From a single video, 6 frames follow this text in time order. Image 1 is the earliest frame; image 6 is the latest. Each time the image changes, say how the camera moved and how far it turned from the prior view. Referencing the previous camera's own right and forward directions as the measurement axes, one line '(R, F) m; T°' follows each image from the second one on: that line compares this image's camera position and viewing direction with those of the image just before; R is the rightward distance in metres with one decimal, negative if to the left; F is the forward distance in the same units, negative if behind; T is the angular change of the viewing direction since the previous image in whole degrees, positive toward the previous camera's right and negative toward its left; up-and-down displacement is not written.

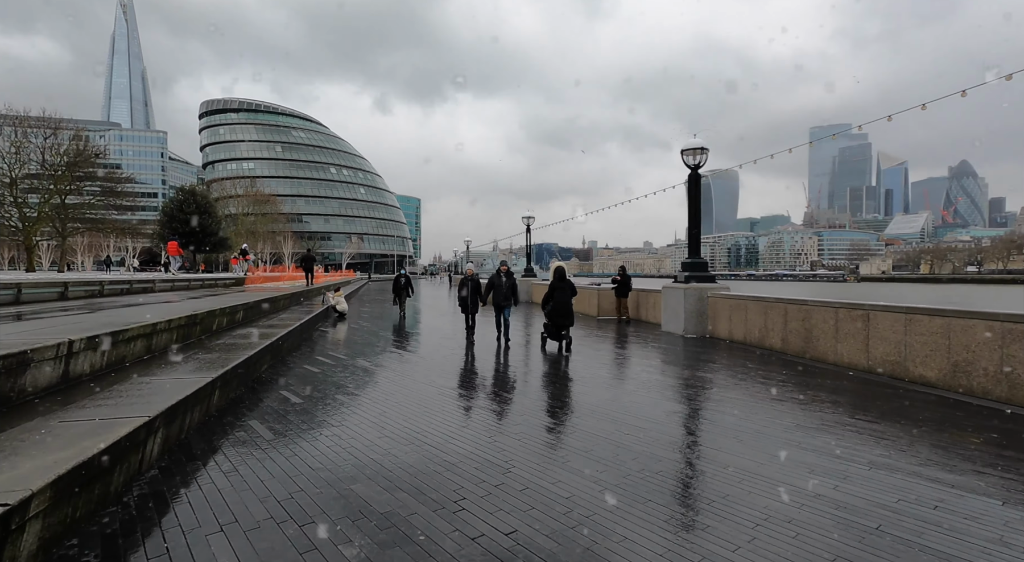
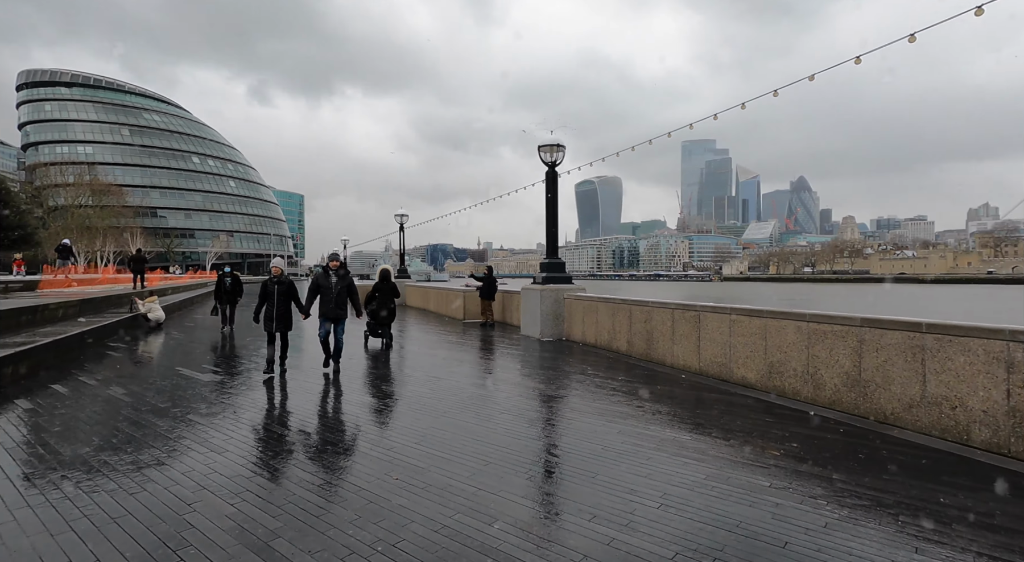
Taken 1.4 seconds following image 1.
(+0.6, +0.5) m; +12°
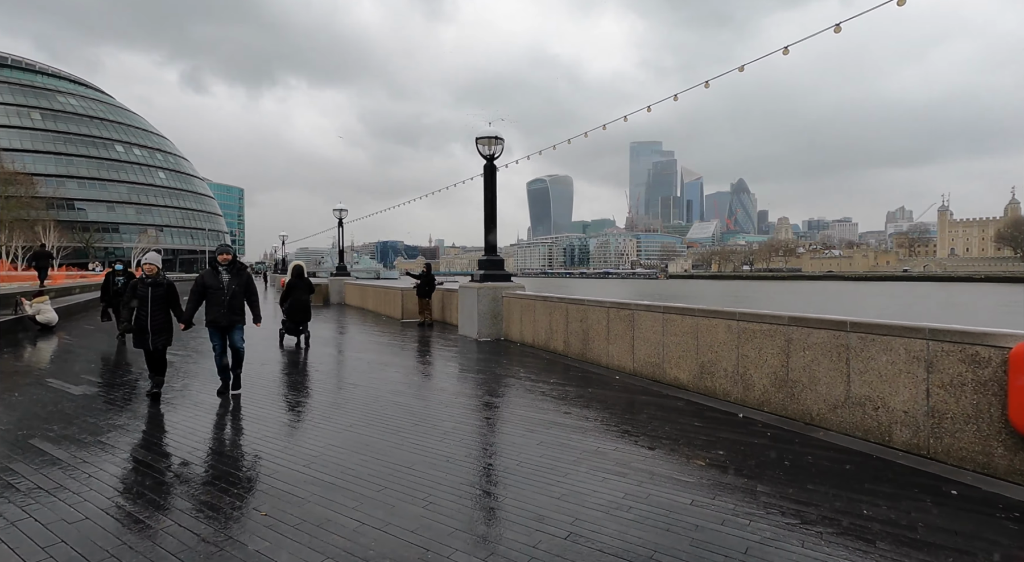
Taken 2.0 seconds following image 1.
(+0.2, +0.3) m; +5°
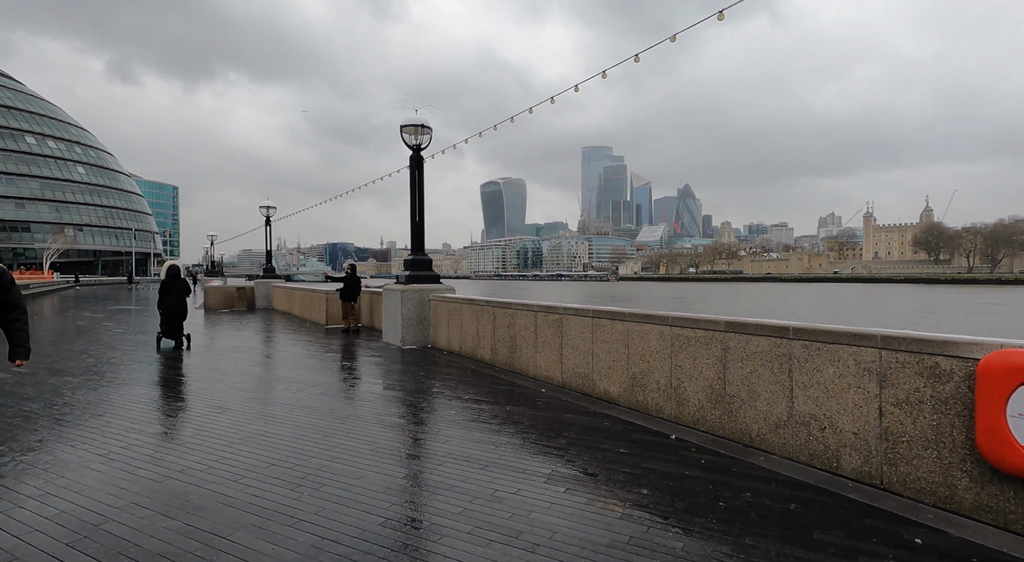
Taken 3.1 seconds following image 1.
(+0.5, +0.8) m; +5°
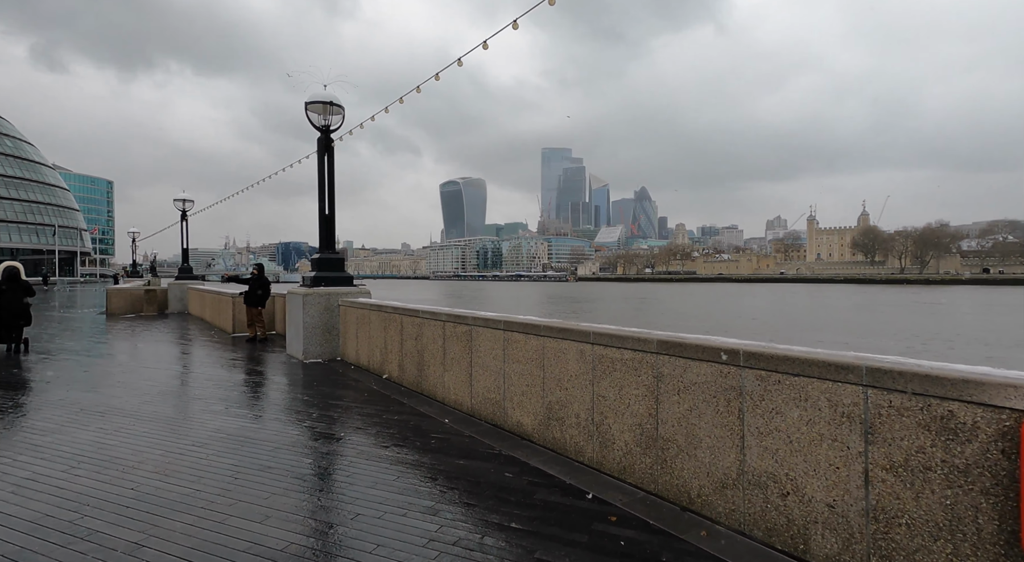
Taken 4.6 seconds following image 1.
(+0.6, +1.3) m; +4°
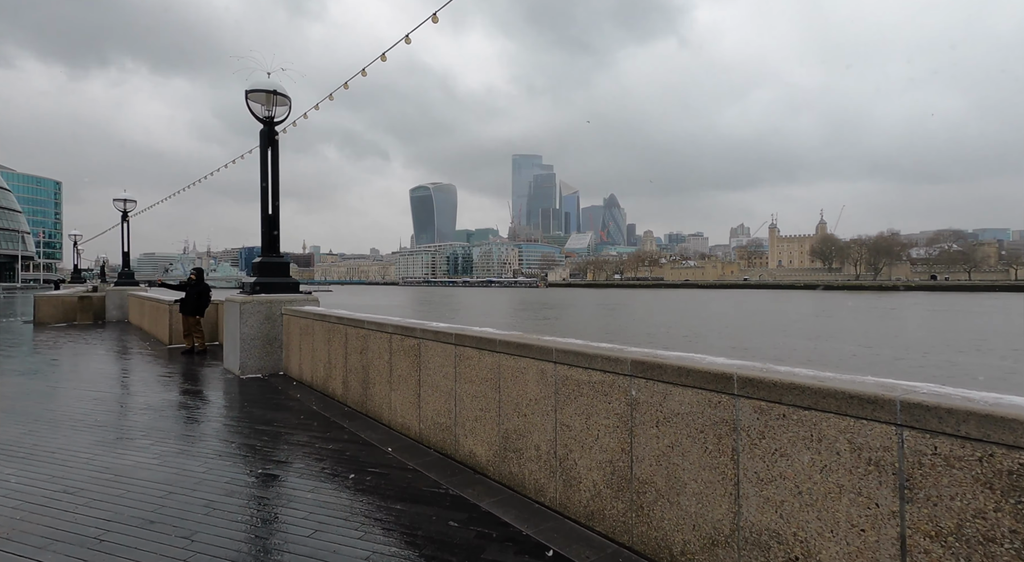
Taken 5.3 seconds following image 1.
(+0.1, +0.7) m; +3°
